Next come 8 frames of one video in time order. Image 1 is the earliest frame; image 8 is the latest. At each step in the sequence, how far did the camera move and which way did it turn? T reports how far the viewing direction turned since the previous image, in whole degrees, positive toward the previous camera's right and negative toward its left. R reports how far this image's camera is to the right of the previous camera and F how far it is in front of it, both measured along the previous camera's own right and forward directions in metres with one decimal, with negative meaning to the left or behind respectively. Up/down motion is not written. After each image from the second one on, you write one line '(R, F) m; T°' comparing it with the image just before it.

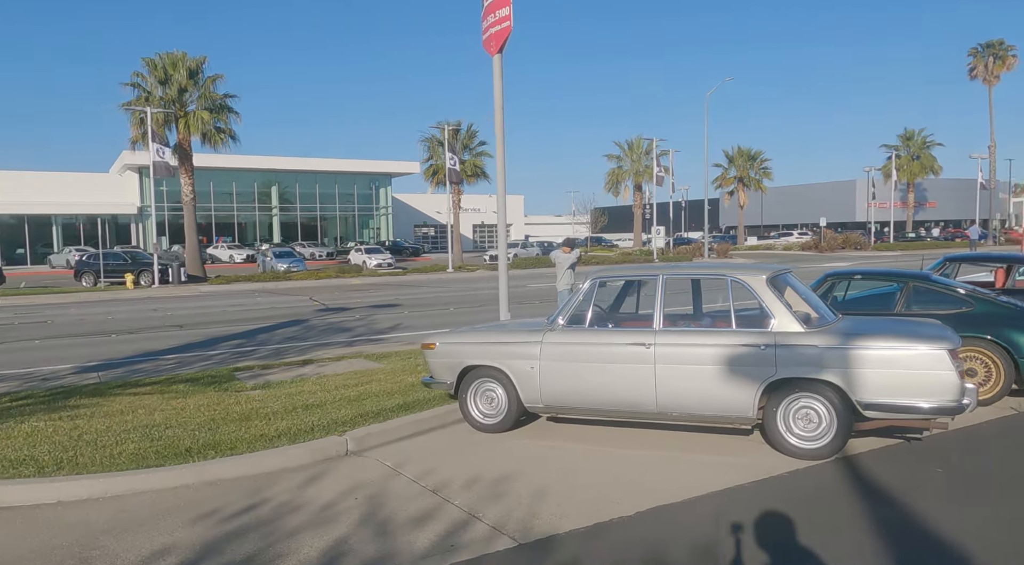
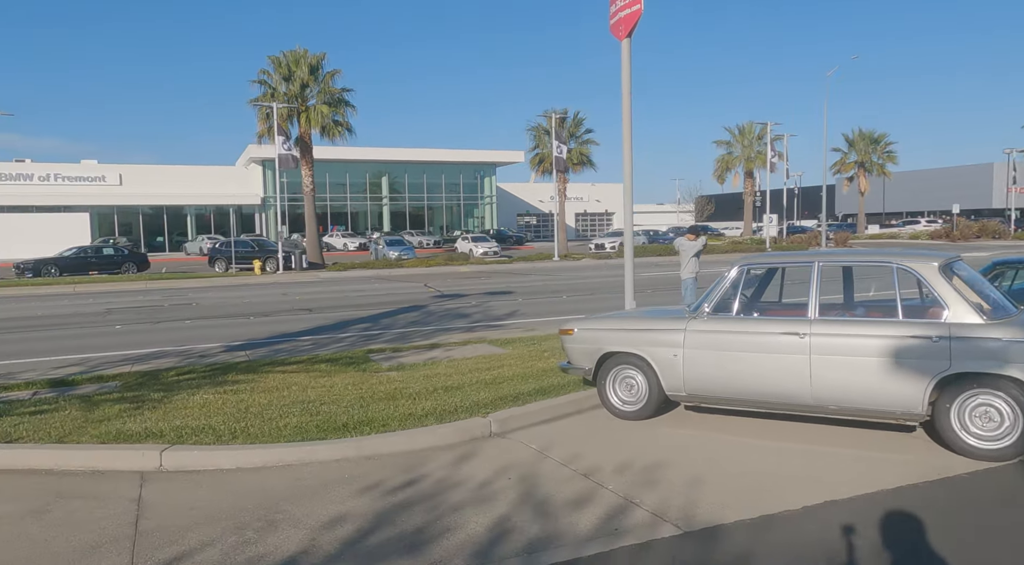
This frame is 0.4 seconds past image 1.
(-0.3, -0.1) m; -8°
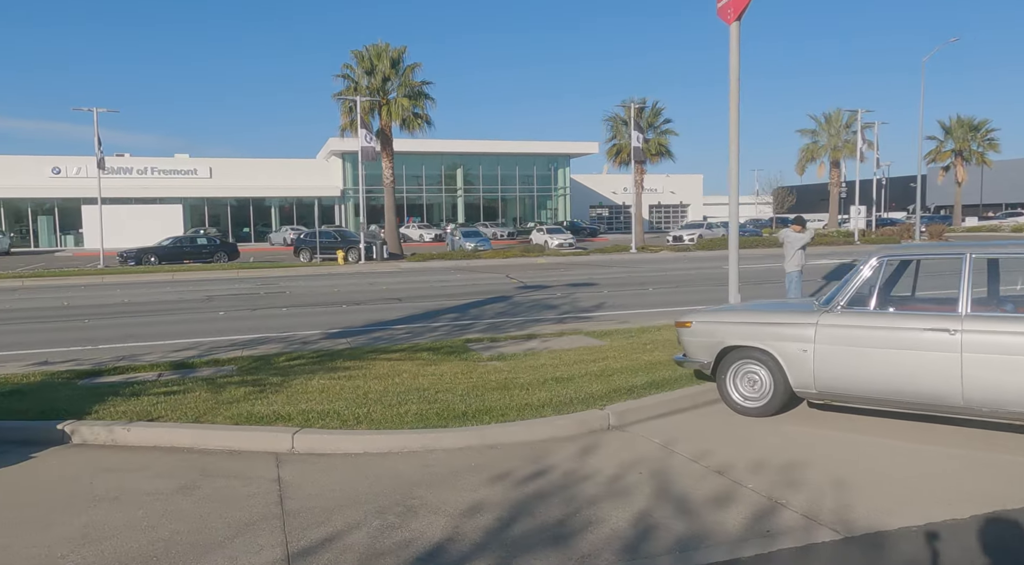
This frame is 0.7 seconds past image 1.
(-0.3, 0.0) m; -6°
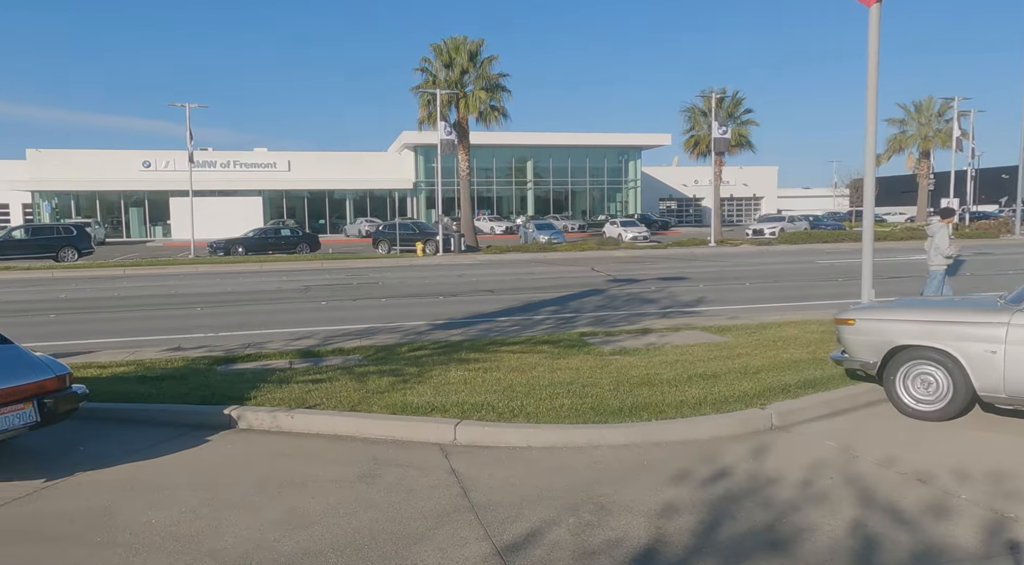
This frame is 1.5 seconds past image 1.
(-0.6, 0.0) m; -6°
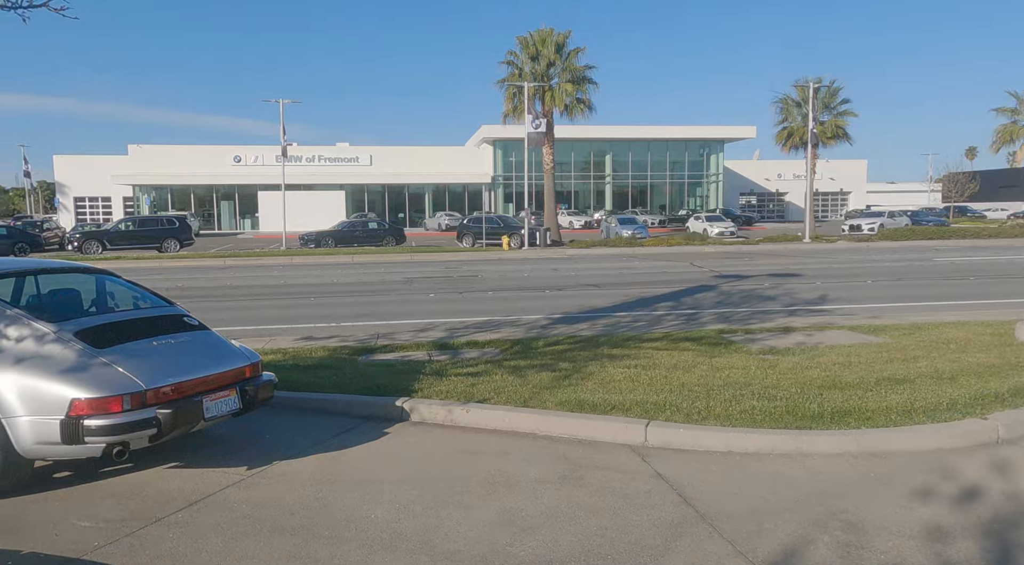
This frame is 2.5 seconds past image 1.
(-0.8, +0.3) m; -6°
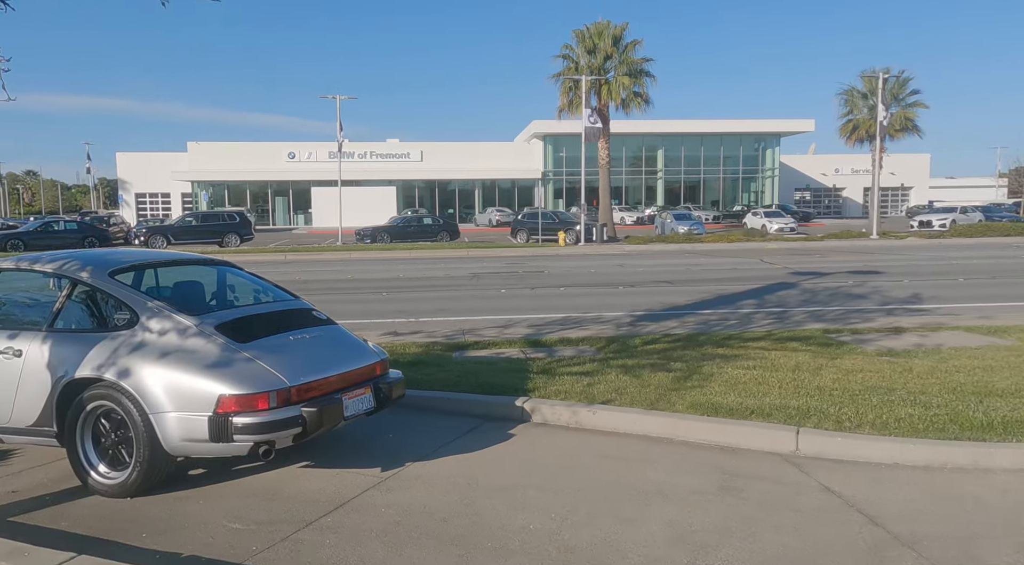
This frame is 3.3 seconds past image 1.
(-0.6, +0.3) m; -4°
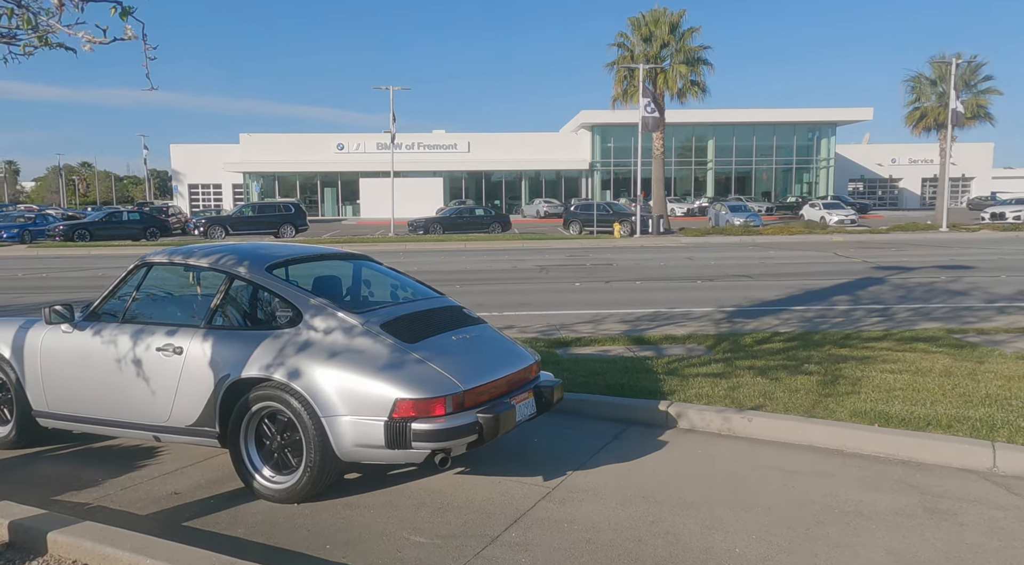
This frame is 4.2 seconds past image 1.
(-0.7, +0.3) m; -4°
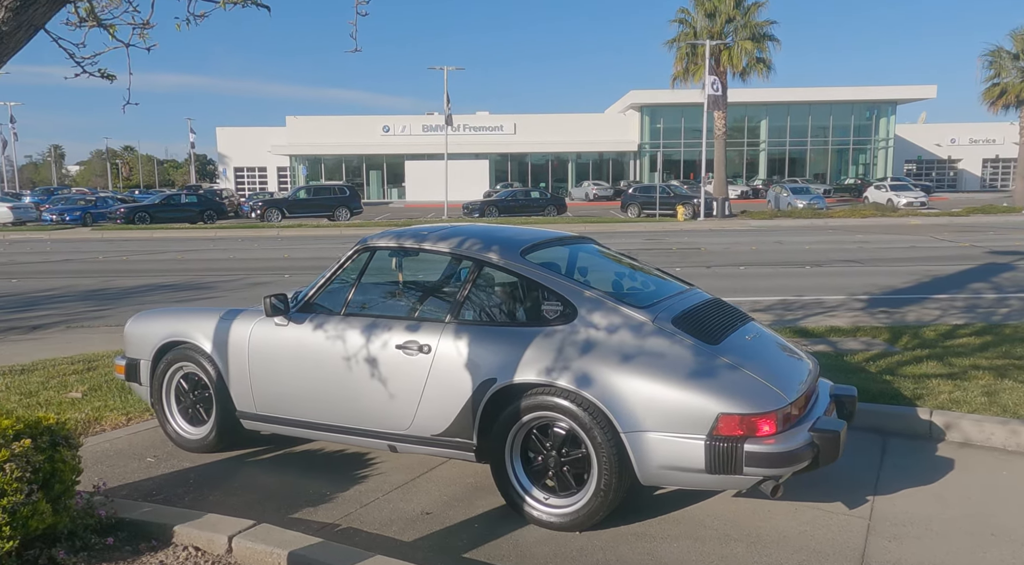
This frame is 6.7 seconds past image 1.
(-1.2, +0.7) m; -5°
